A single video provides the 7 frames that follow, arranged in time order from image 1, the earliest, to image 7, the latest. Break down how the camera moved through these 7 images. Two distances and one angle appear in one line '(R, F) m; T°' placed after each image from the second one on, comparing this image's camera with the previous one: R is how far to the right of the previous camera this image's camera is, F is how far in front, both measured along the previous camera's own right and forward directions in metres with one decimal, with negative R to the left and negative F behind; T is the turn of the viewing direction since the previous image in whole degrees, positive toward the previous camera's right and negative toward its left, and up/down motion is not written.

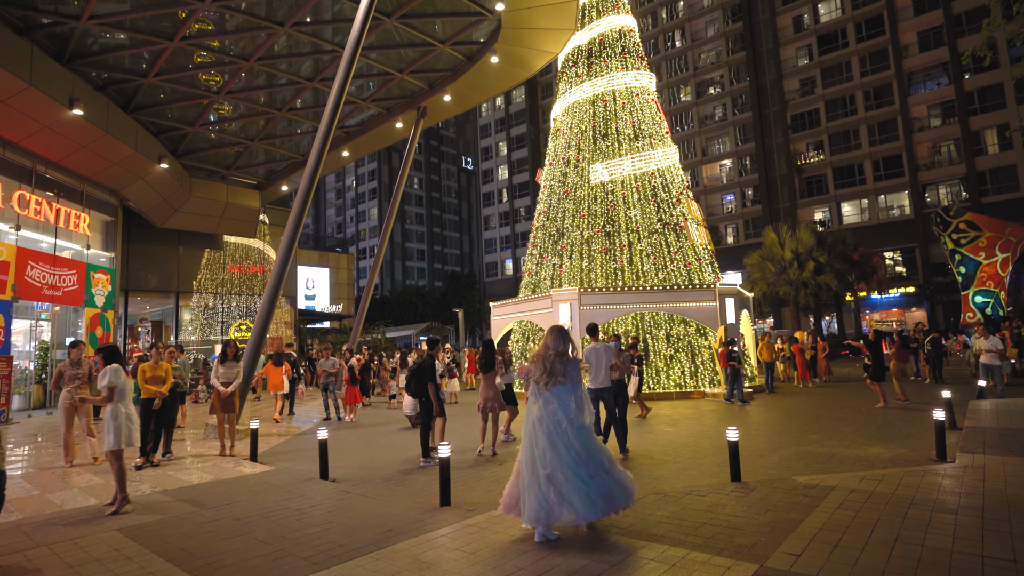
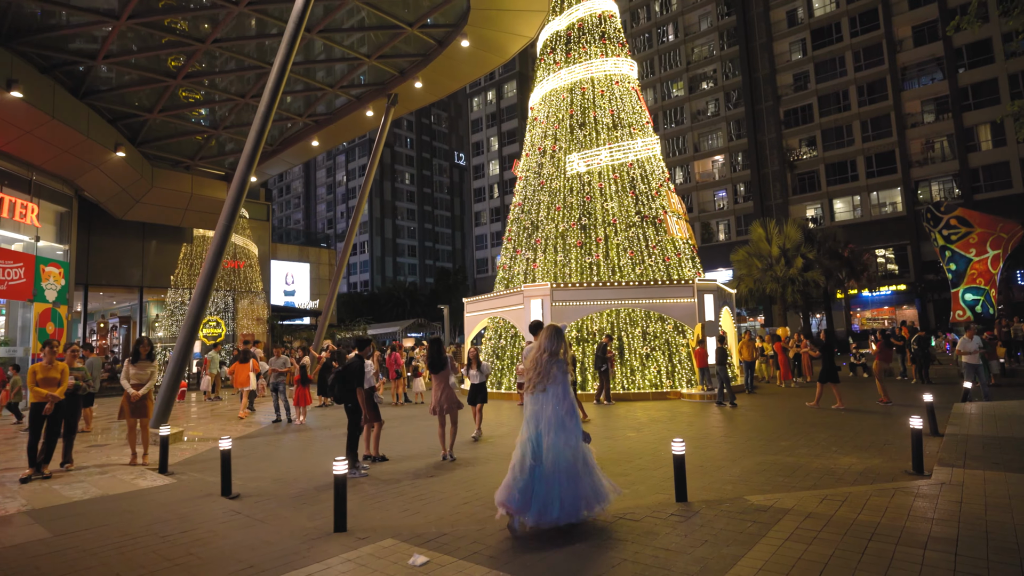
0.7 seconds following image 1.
(+0.7, +0.7) m; 0°
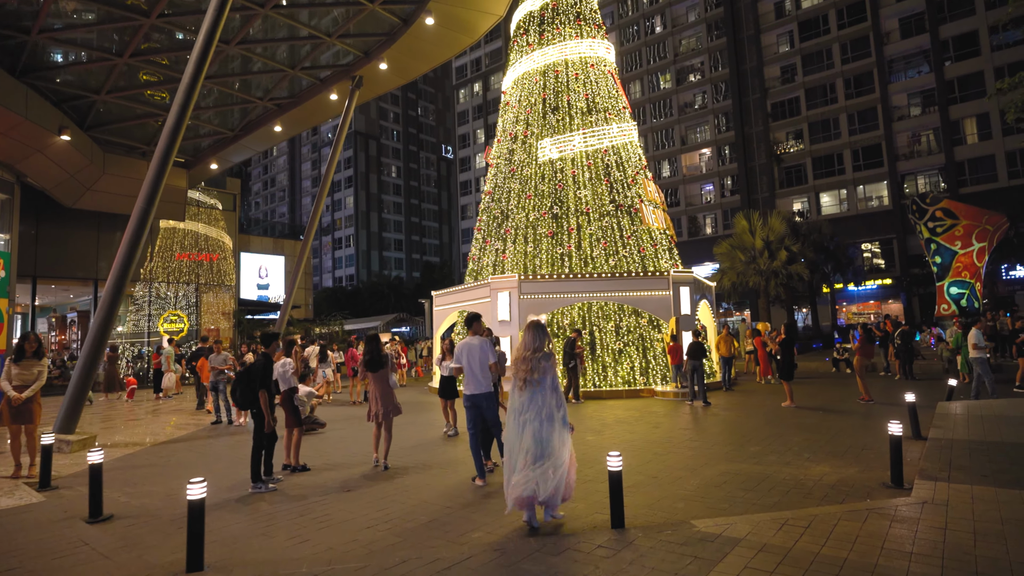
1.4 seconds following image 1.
(+0.6, +0.8) m; +1°
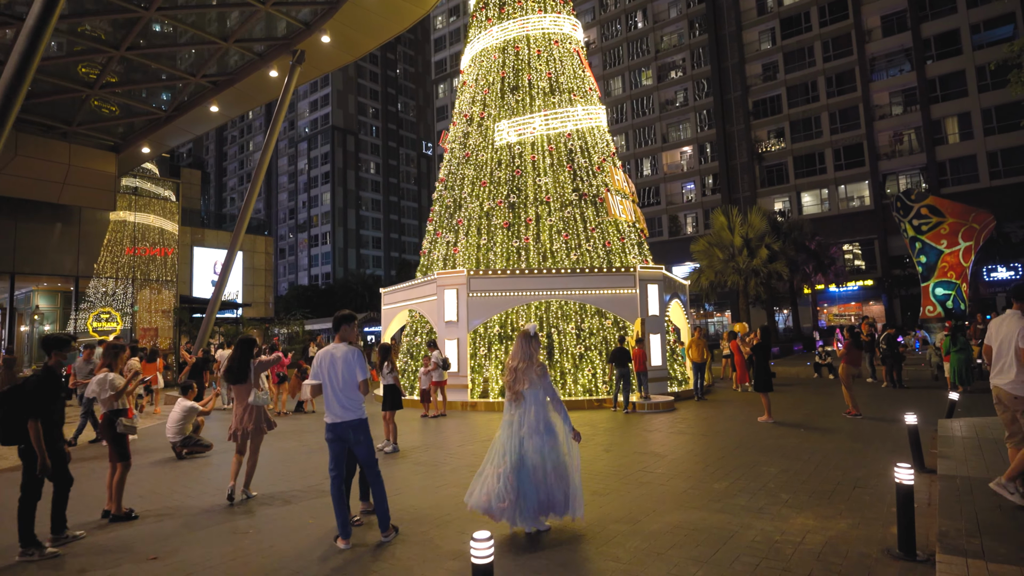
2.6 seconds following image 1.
(+0.8, +1.5) m; +2°
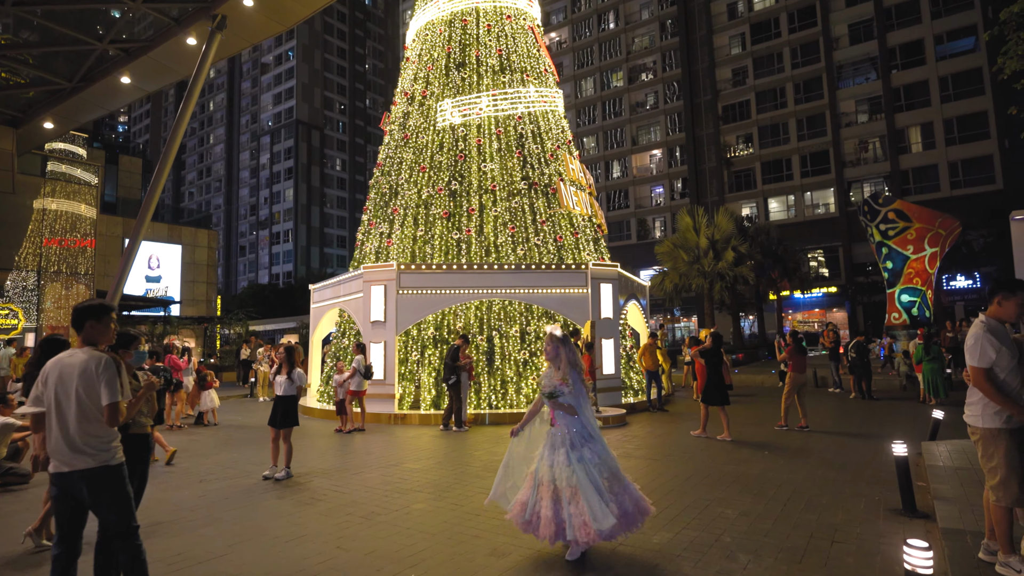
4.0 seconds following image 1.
(+0.7, +1.4) m; +3°
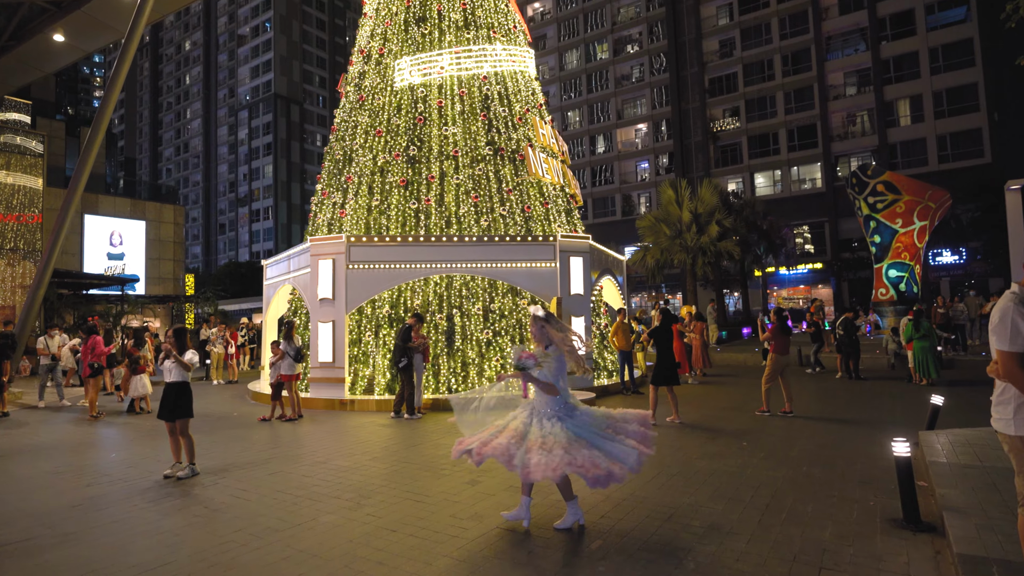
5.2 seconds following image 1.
(+0.5, +0.9) m; +1°
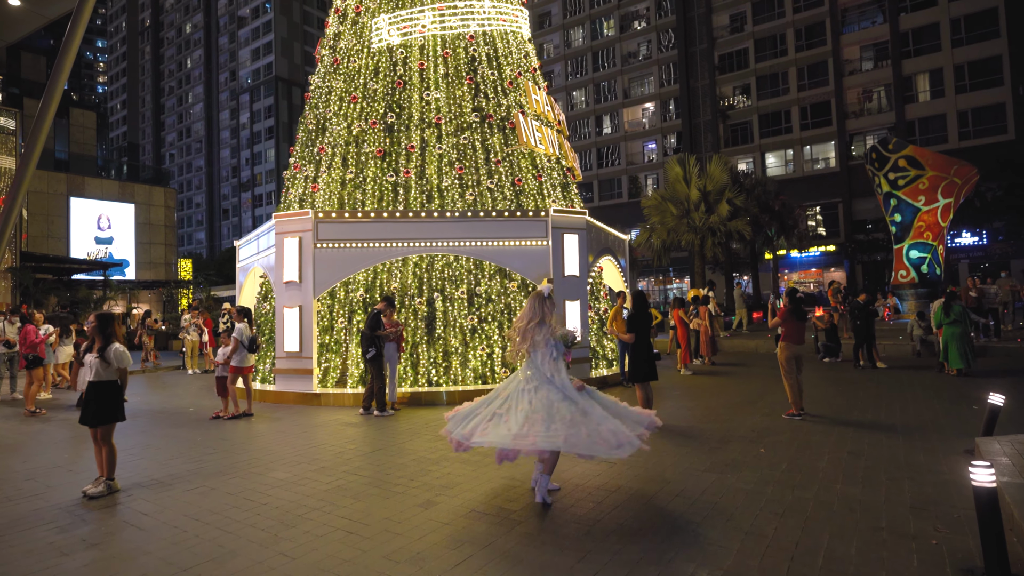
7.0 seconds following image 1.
(+0.3, +1.1) m; -1°
